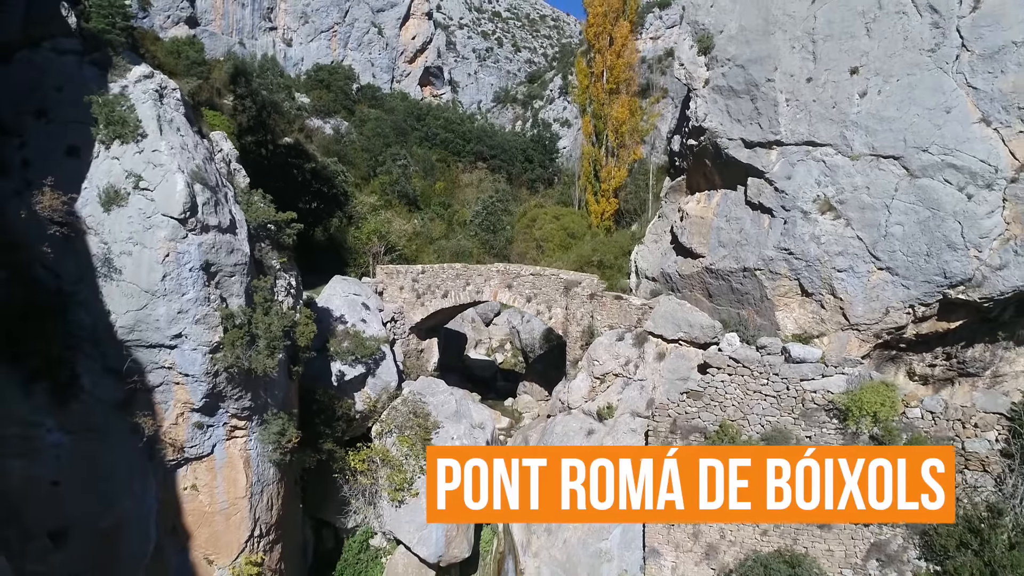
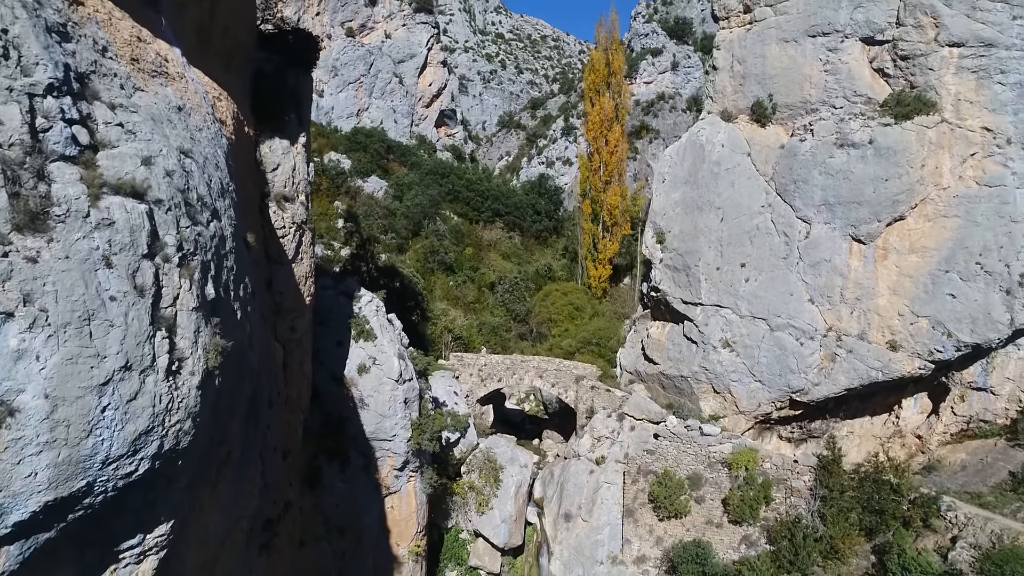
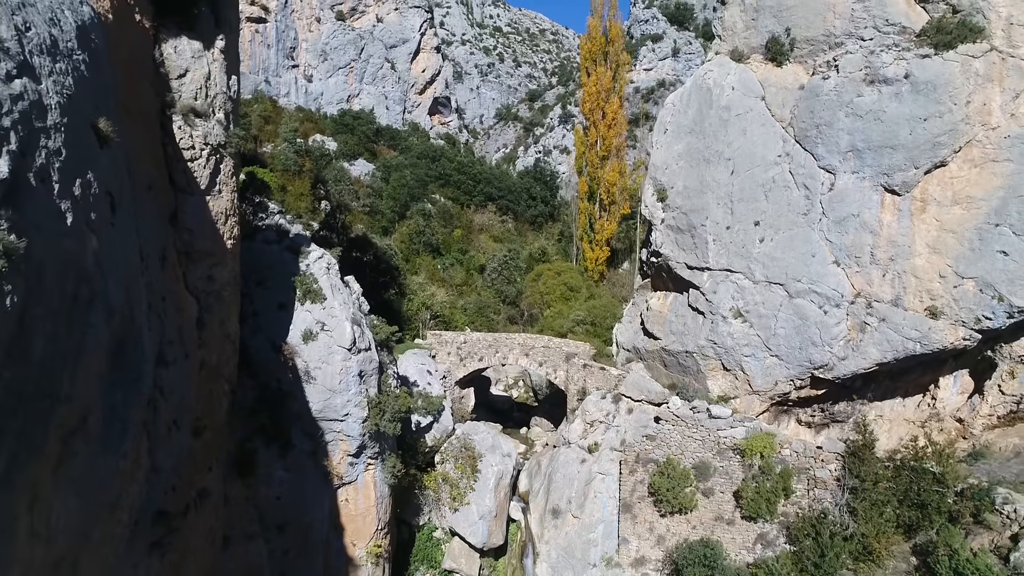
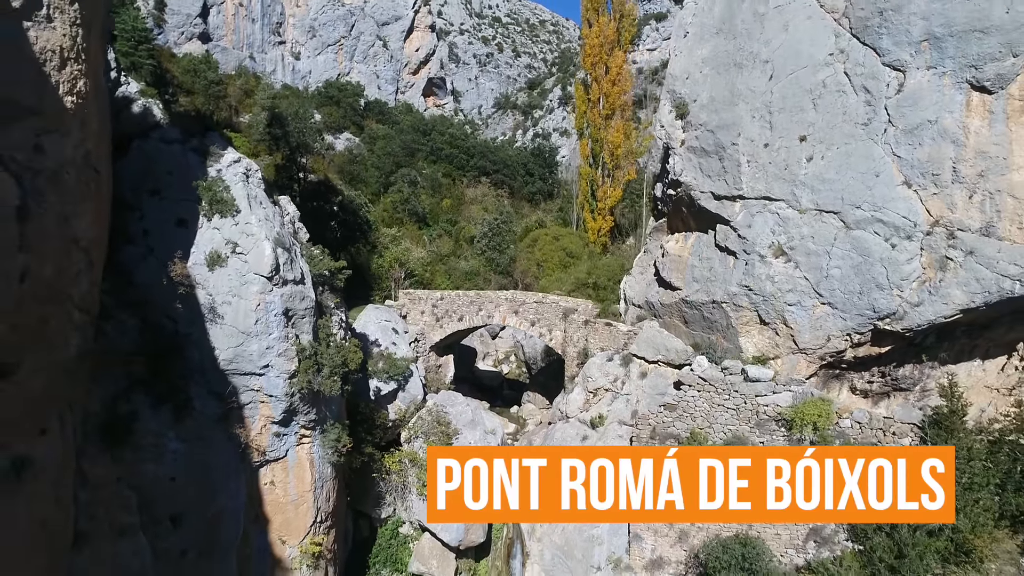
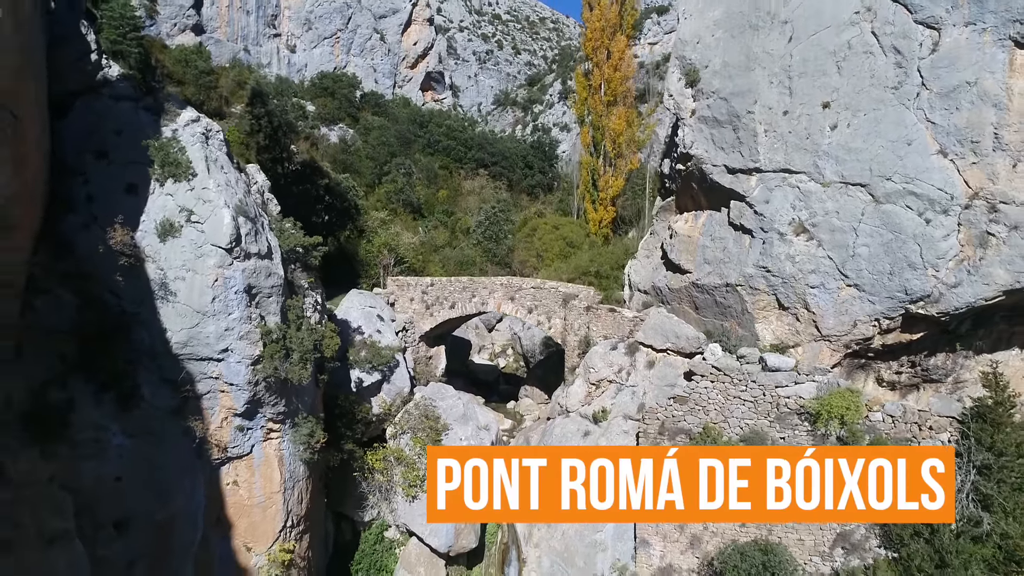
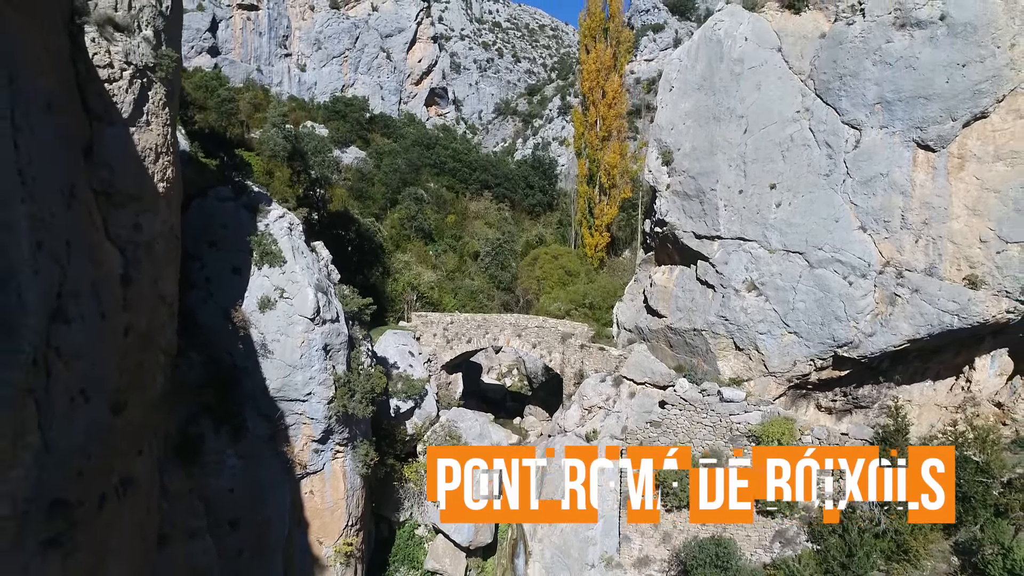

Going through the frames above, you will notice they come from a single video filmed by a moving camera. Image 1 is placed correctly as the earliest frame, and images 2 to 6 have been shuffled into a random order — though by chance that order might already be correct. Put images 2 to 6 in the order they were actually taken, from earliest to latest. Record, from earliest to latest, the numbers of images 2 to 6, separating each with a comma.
5, 4, 6, 3, 2
